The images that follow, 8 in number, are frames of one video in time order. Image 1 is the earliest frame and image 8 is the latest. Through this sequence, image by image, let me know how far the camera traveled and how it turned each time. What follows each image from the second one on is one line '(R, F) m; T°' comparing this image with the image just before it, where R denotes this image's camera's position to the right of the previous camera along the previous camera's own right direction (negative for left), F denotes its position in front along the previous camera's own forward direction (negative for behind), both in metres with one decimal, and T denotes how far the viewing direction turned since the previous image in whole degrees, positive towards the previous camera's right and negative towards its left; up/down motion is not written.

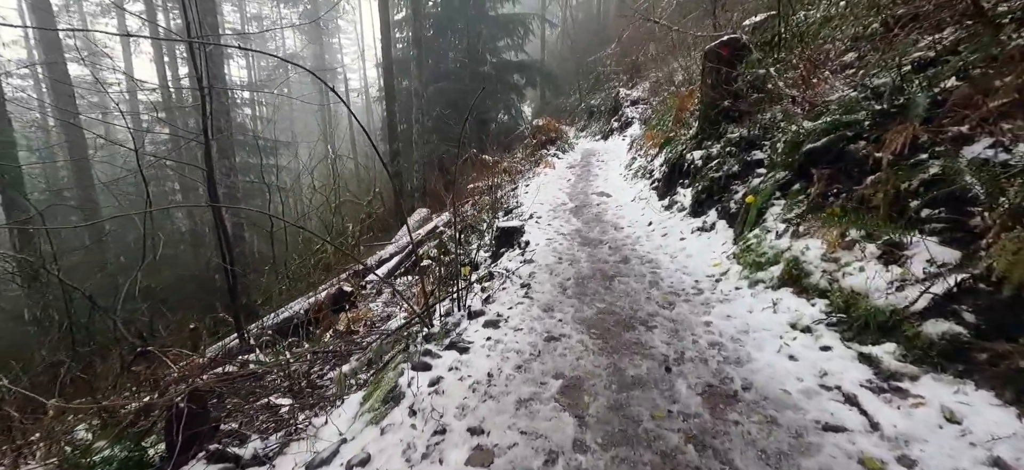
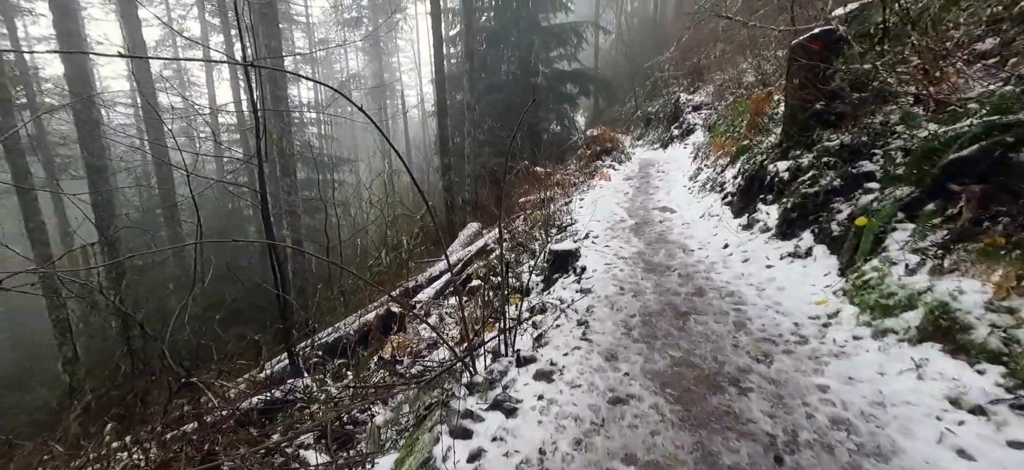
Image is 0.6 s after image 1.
(0.0, +0.4) m; -7°
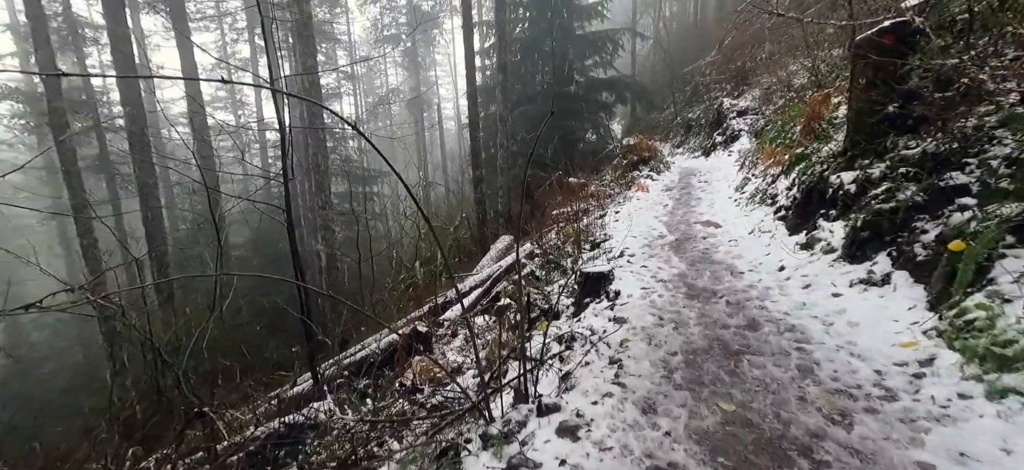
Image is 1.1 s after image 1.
(+0.1, +0.3) m; -5°
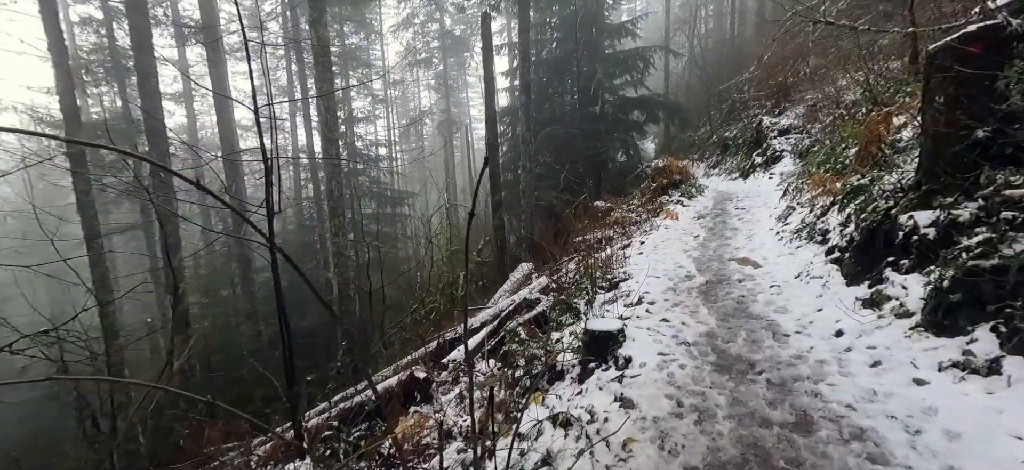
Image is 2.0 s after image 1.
(+0.3, +0.6) m; -4°
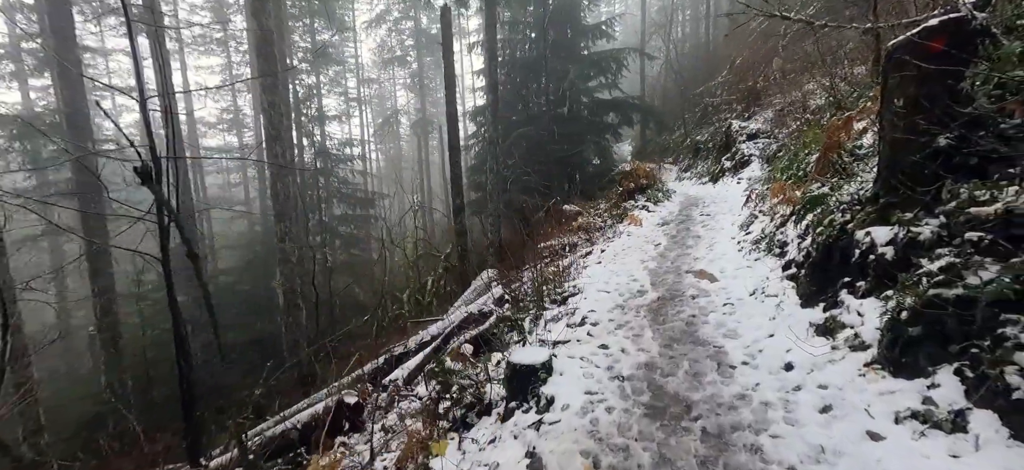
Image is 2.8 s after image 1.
(+0.4, +0.4) m; +2°
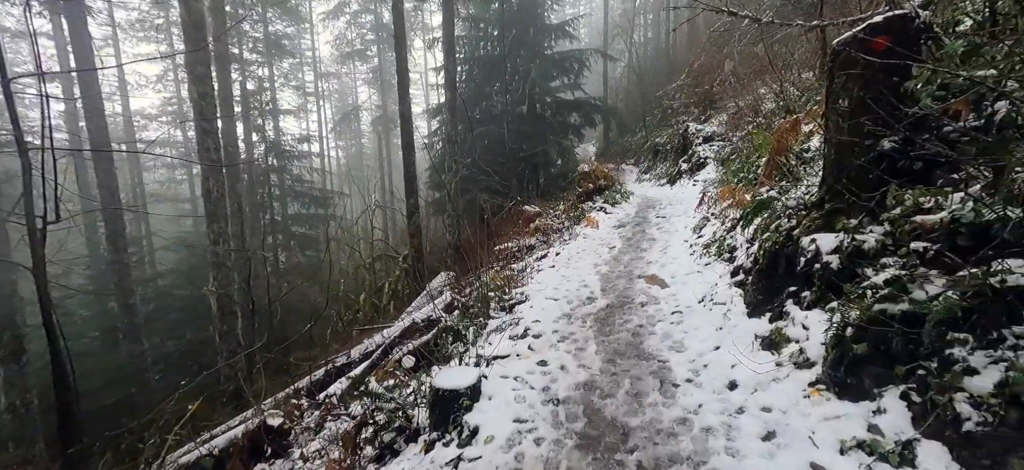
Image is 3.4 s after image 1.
(+0.2, +0.3) m; +4°
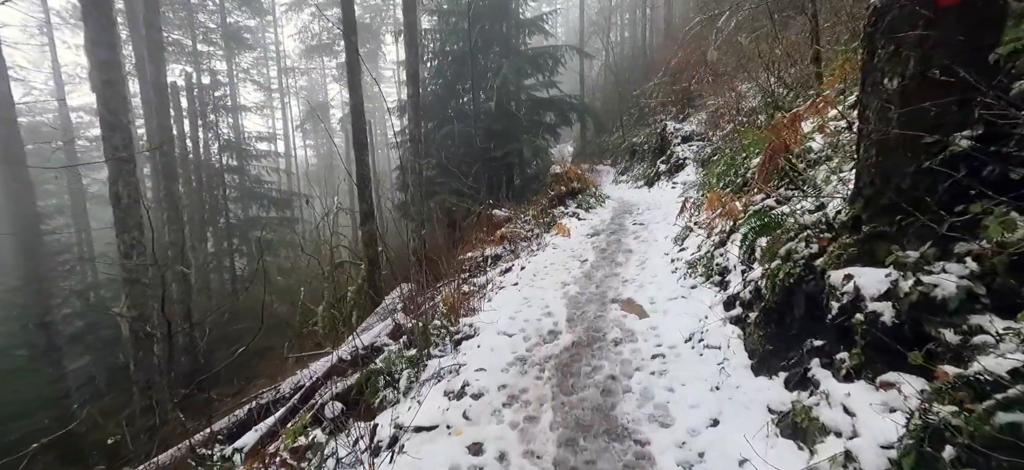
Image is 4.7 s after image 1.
(+0.3, +0.8) m; +3°
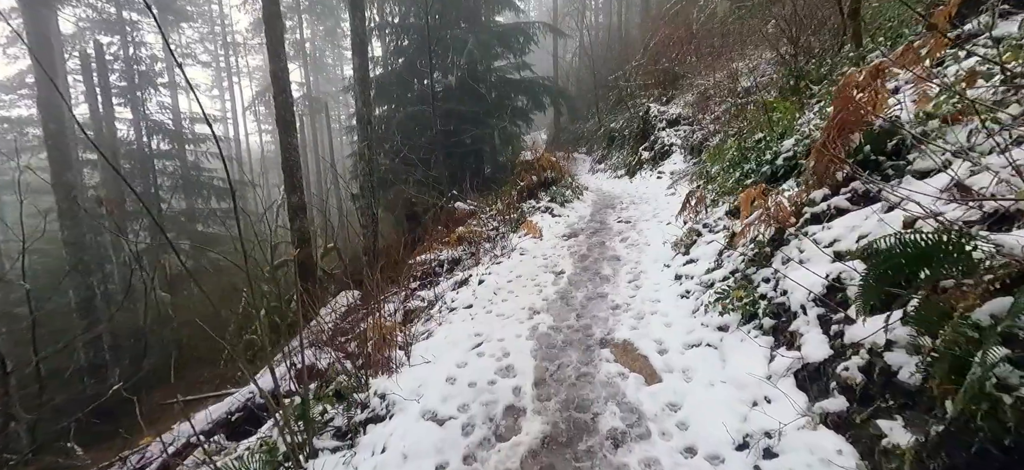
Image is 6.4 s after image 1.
(+0.2, +1.4) m; +3°
